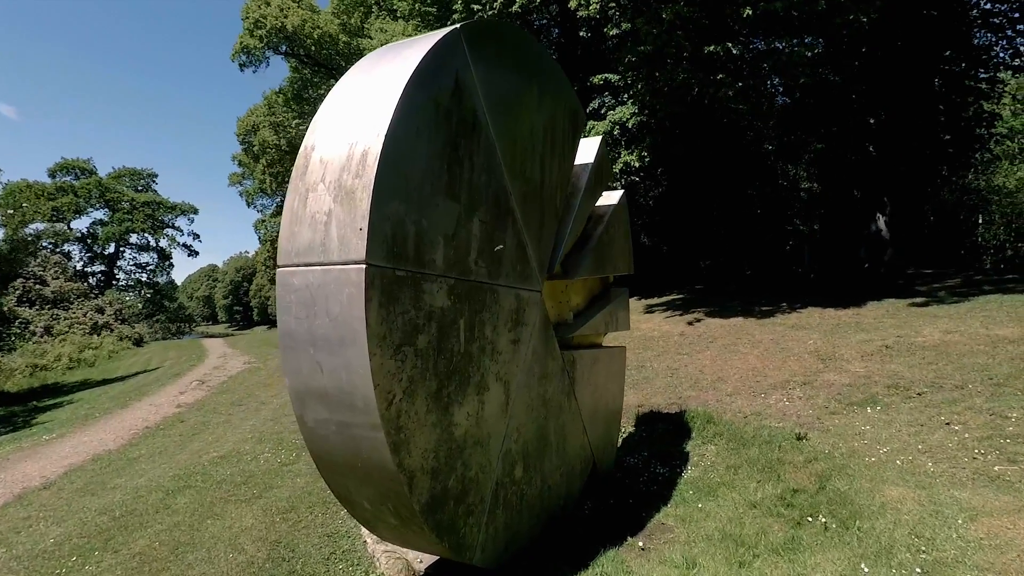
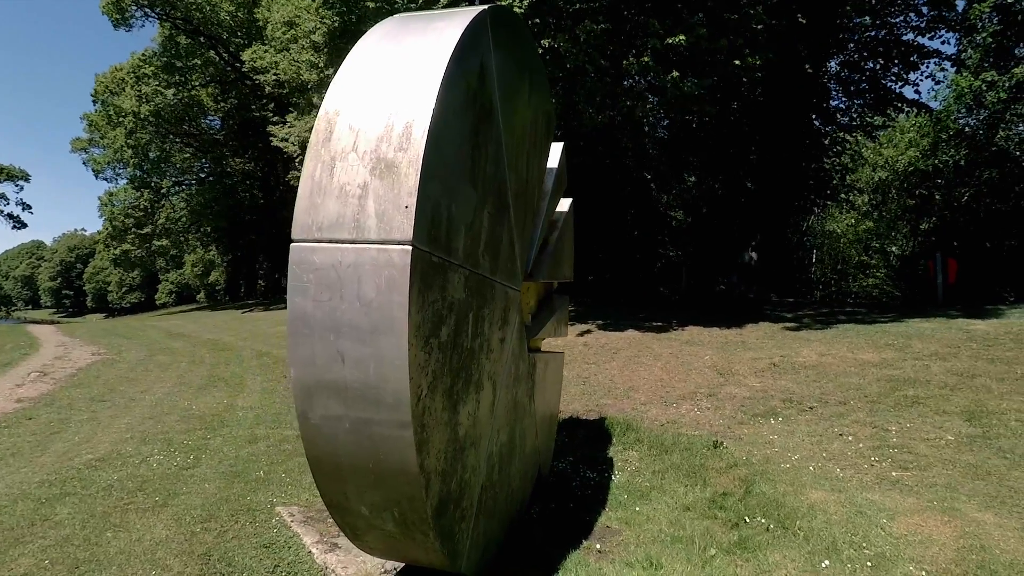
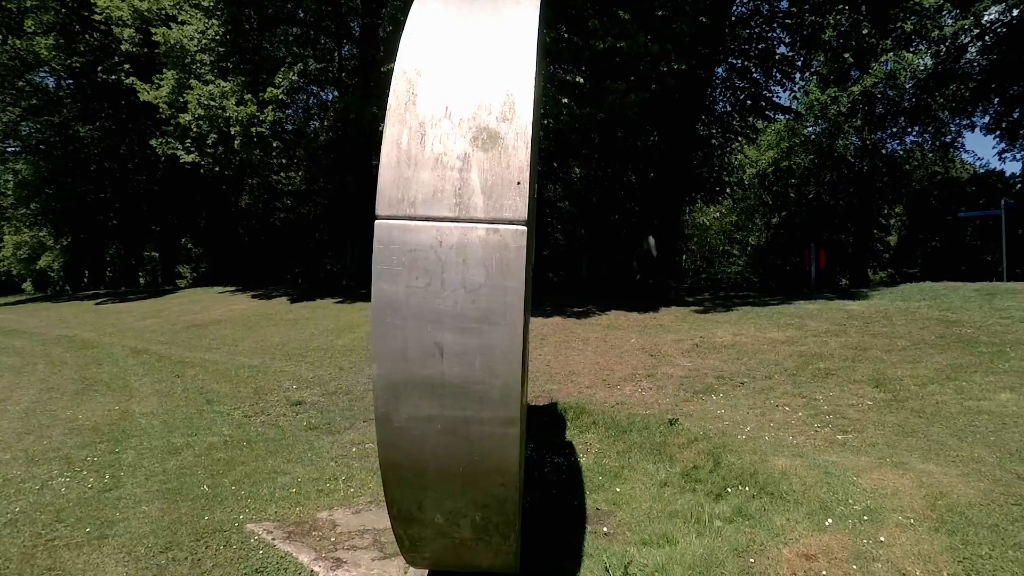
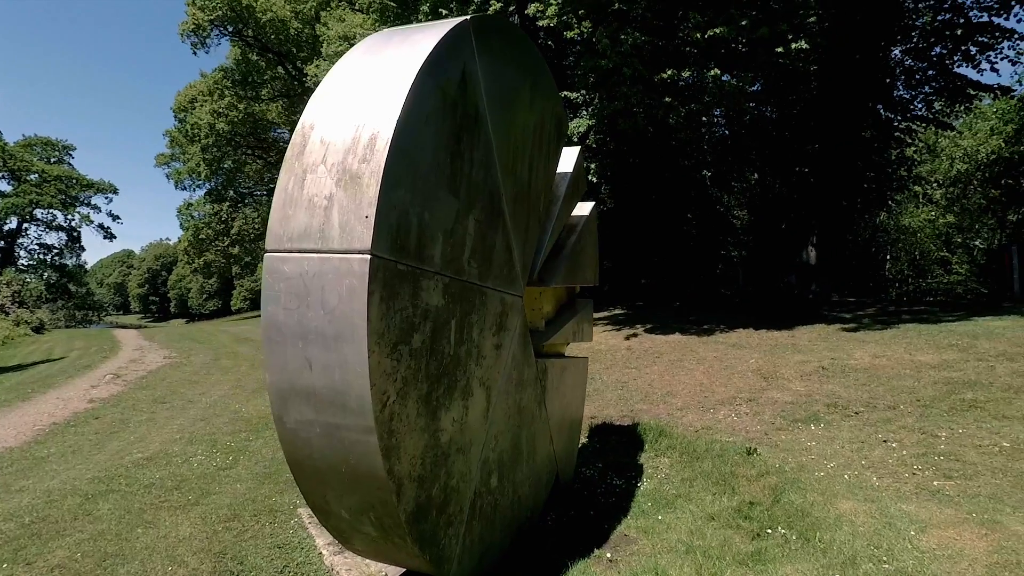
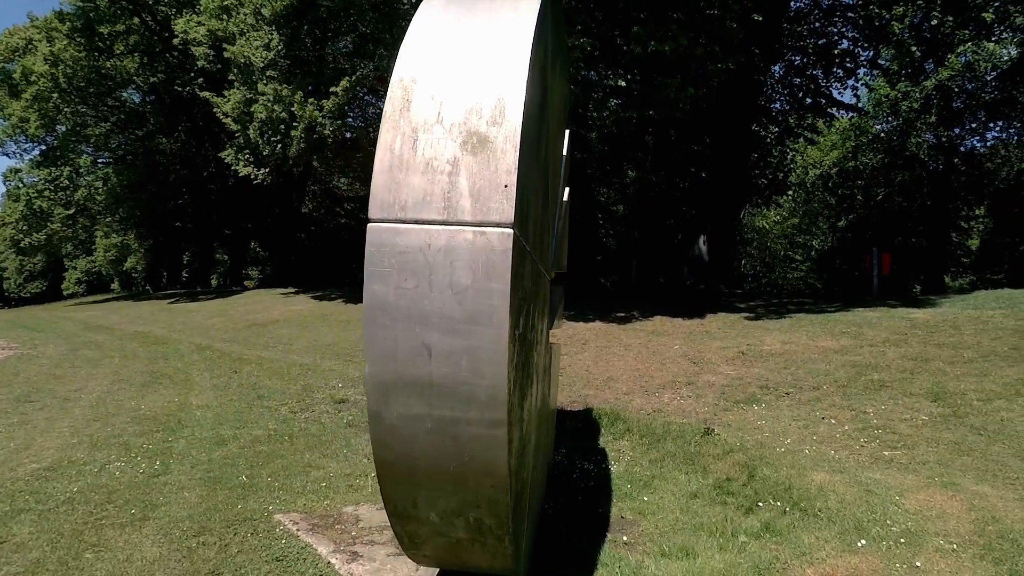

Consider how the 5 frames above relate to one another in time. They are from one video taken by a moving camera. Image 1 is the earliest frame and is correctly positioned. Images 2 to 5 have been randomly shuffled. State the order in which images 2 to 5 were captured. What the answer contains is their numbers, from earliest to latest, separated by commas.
4, 2, 5, 3
